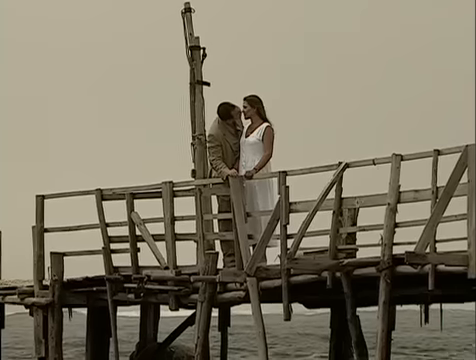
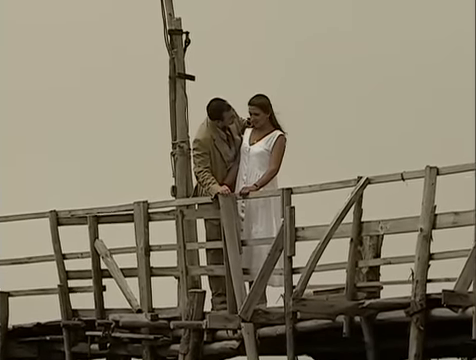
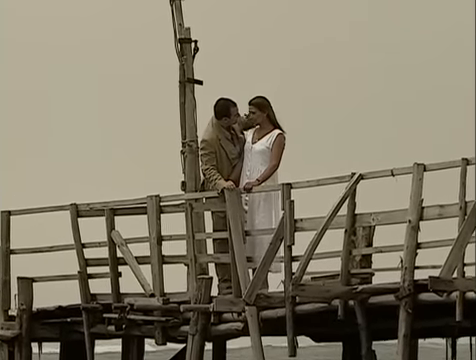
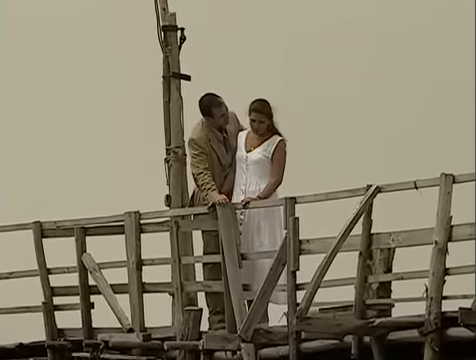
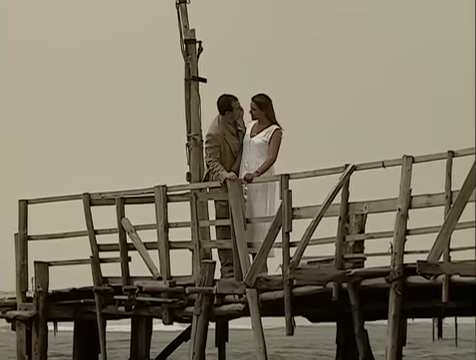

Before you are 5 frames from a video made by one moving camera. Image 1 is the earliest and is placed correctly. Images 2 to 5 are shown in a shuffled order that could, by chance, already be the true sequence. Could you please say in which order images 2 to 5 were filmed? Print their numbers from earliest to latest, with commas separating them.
5, 3, 2, 4
